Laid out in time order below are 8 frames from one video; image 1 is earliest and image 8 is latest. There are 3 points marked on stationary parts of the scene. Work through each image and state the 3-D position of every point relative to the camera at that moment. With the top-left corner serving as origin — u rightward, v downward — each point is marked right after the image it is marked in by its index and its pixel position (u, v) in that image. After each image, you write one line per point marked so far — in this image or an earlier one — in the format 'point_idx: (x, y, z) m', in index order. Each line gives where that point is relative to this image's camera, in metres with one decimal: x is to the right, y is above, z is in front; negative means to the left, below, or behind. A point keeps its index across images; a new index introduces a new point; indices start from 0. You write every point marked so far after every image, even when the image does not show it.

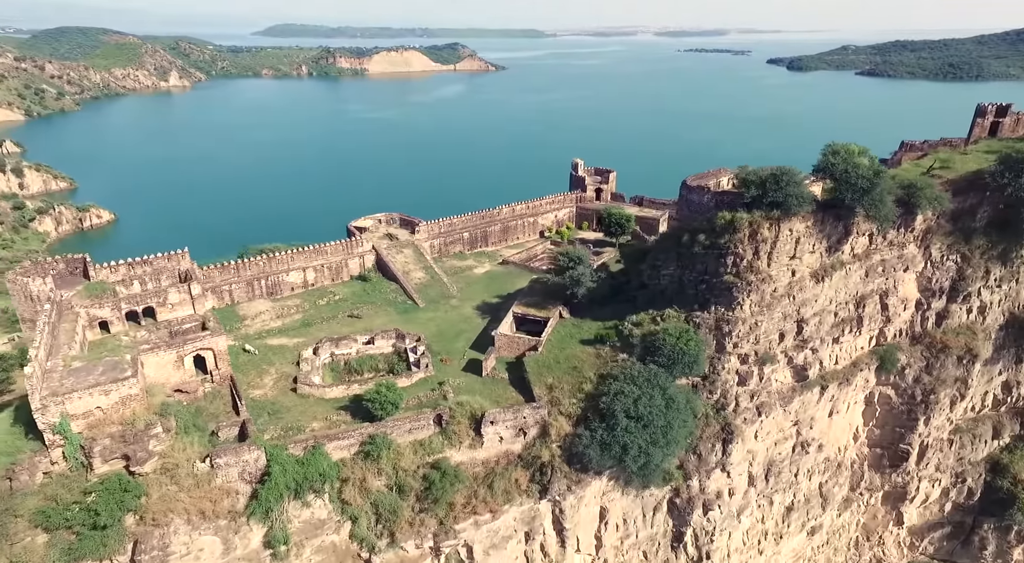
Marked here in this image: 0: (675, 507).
0: (+4.7, -6.5, +18.7) m
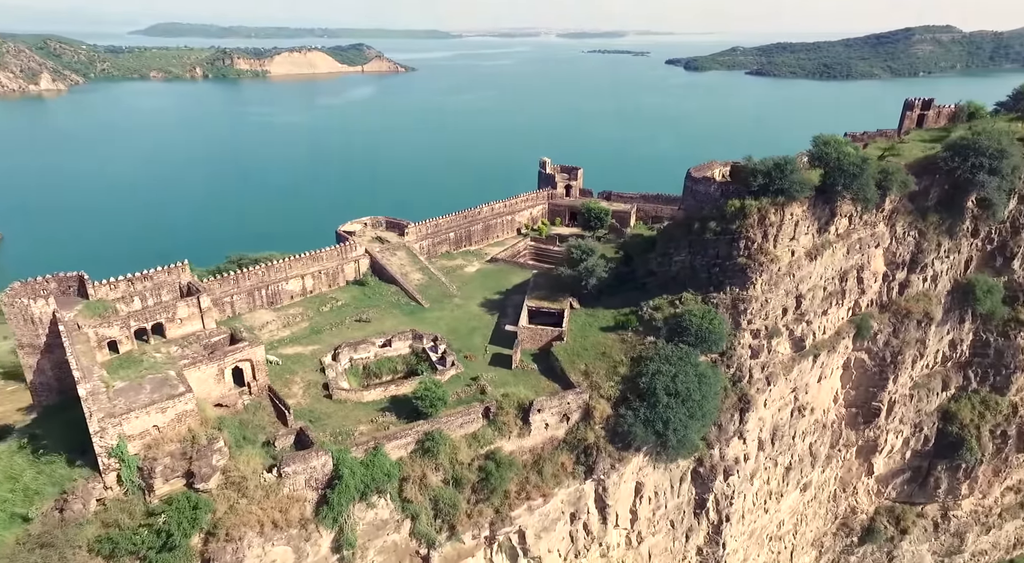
0: (+5.8, -6.0, +20.3) m
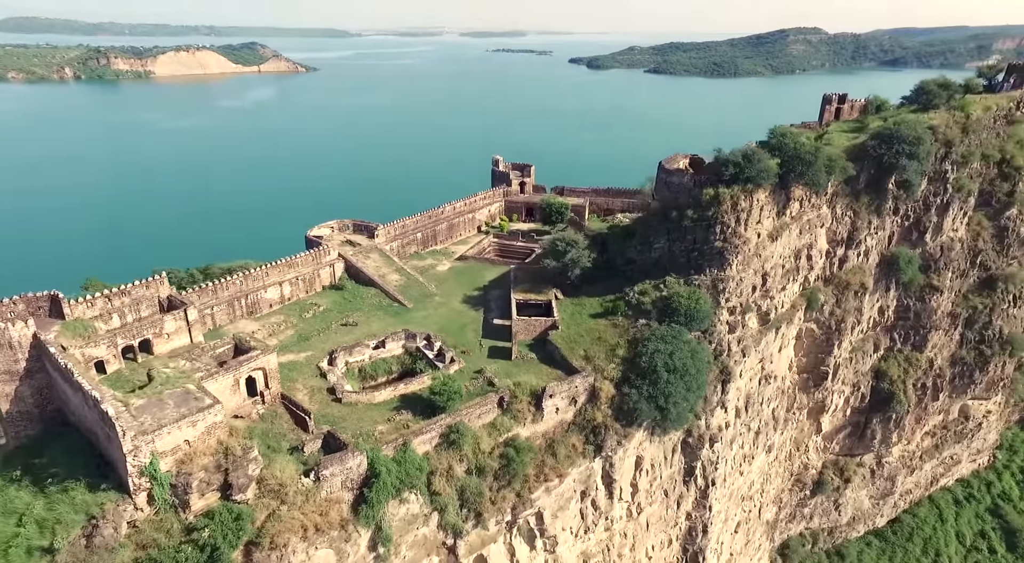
0: (+5.9, -5.5, +21.9) m
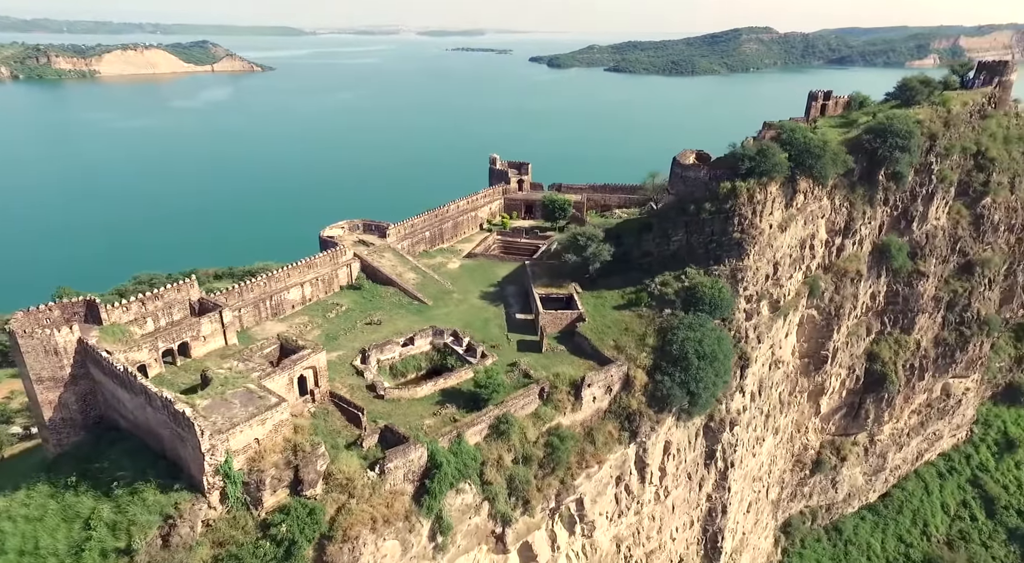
0: (+6.9, -5.2, +22.9) m
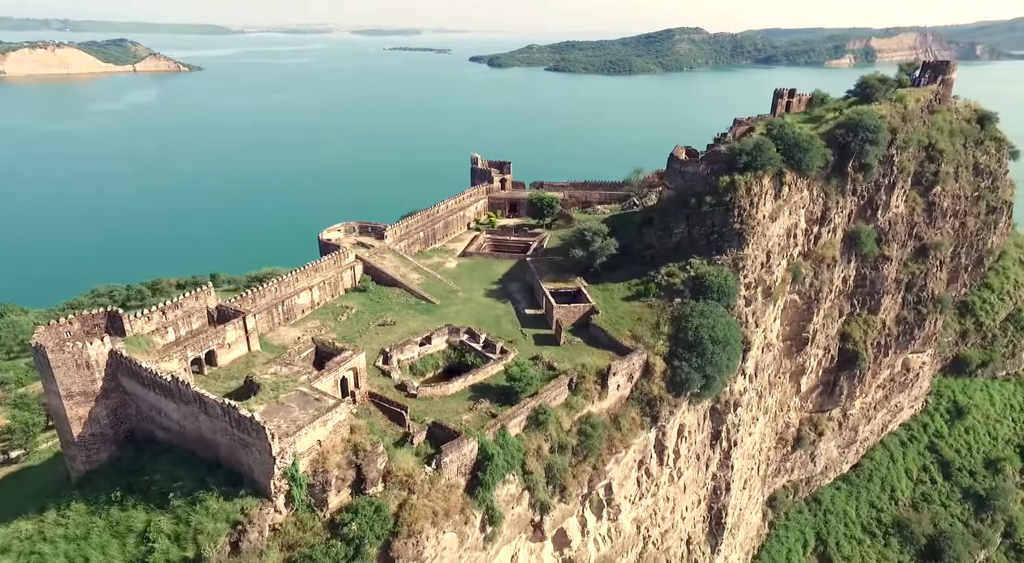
0: (+7.5, -4.8, +24.2) m
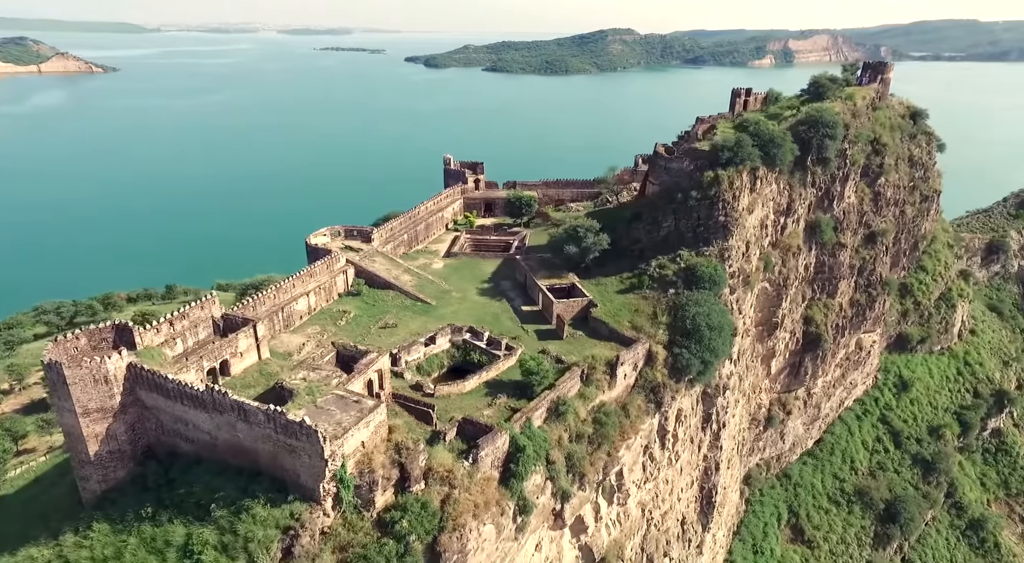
0: (+7.5, -4.4, +25.4) m
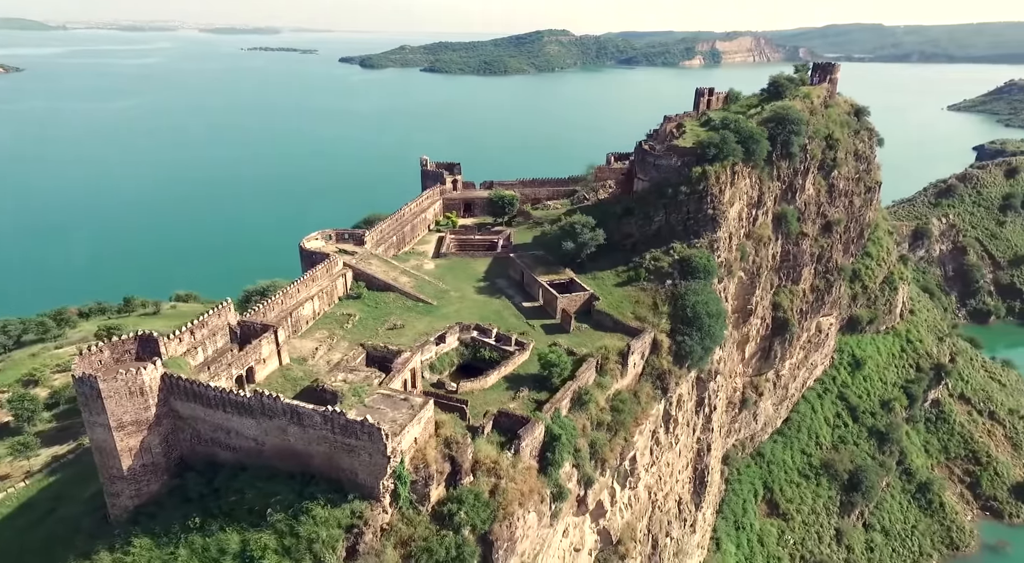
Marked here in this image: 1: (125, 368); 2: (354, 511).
0: (+7.6, -4.0, +26.7) m
1: (-9.4, -2.1, +15.9) m
2: (-3.4, -5.0, +14.5) m
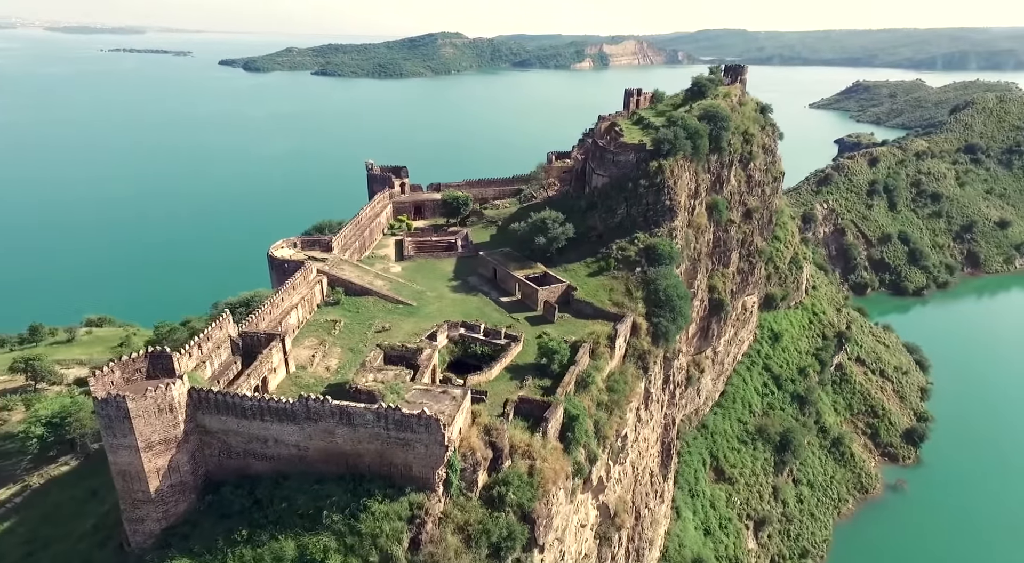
0: (+6.7, -3.4, +28.7) m
1: (-8.5, -2.4, +15.3) m
2: (-2.2, -5.0, +14.8) m
